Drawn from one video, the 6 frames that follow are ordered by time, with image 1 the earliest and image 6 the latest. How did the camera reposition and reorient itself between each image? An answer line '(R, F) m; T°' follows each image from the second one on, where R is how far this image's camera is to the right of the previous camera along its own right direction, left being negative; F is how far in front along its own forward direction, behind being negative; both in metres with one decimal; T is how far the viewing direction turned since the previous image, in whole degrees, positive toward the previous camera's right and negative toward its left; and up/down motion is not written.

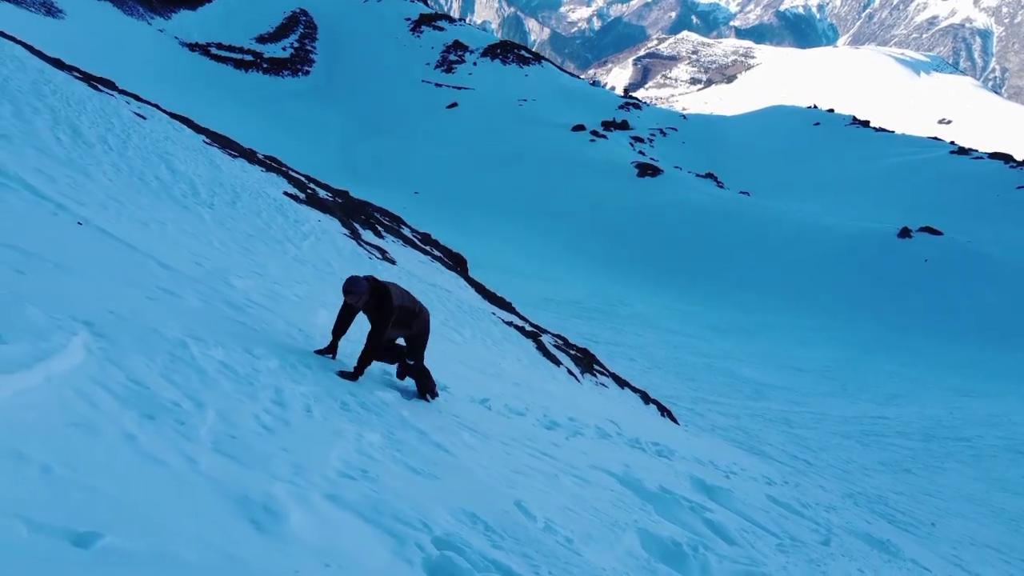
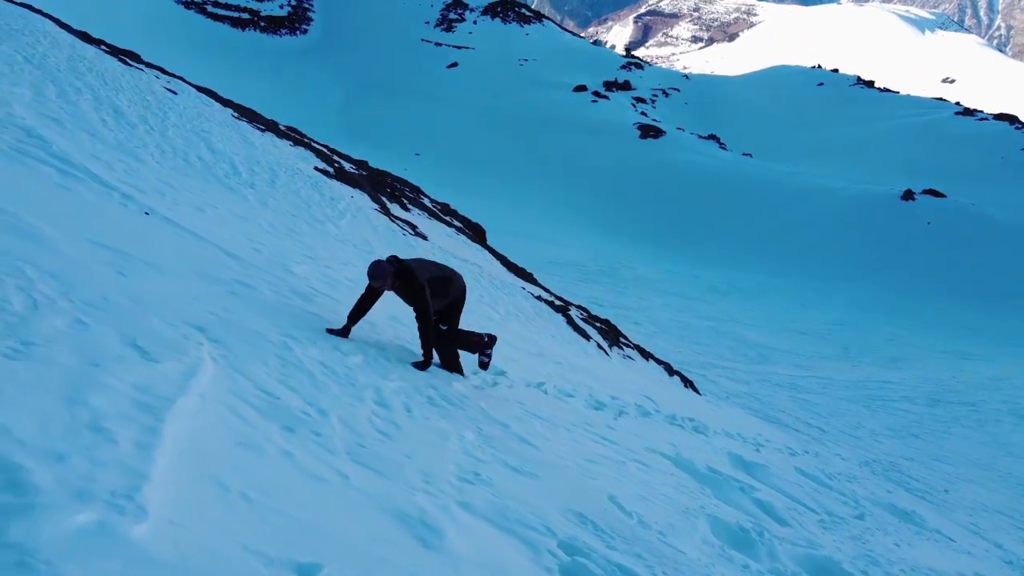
(-0.7, -0.1) m; 0°
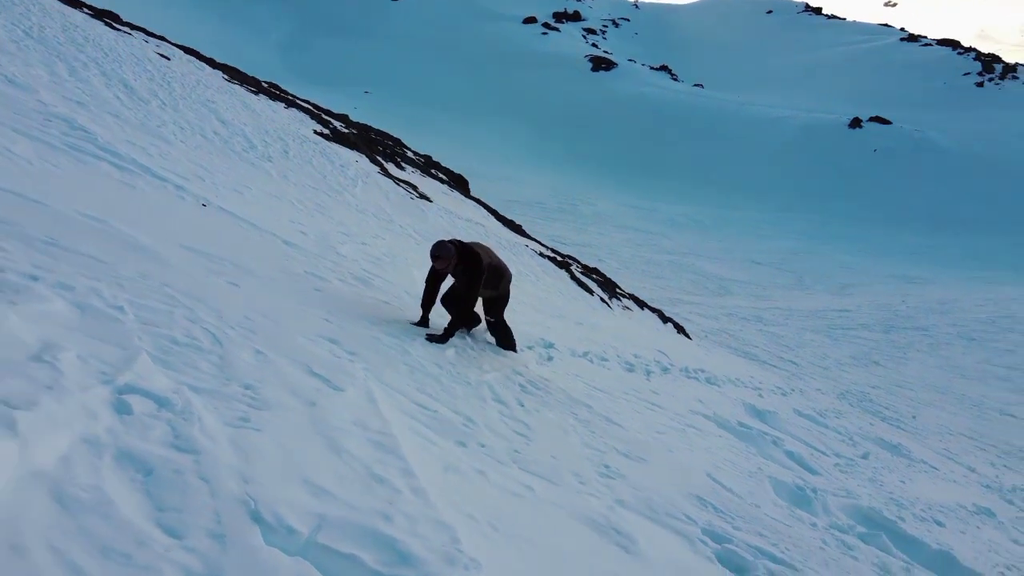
(-1.1, -0.3) m; +3°
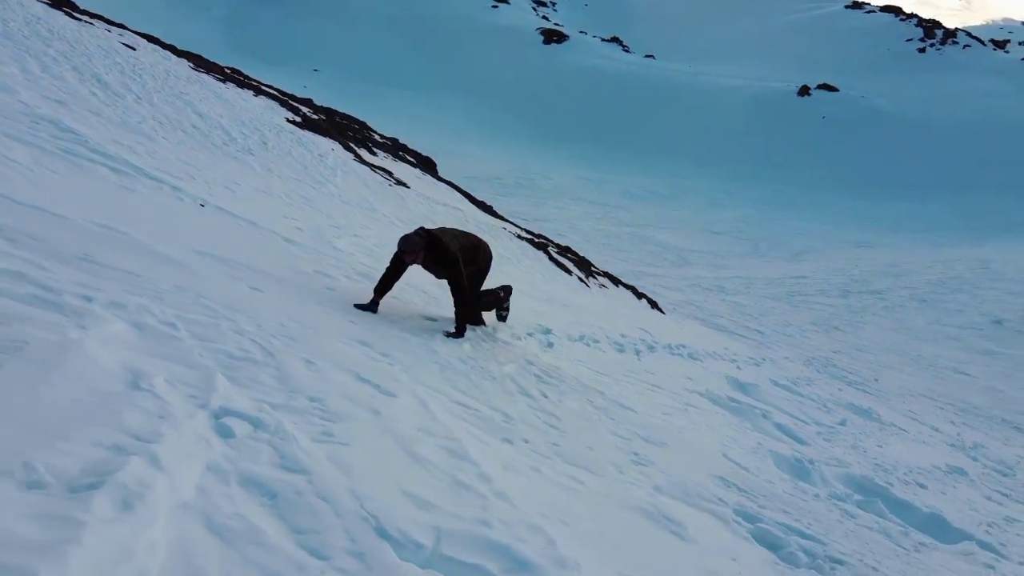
(-0.5, -0.1) m; +3°
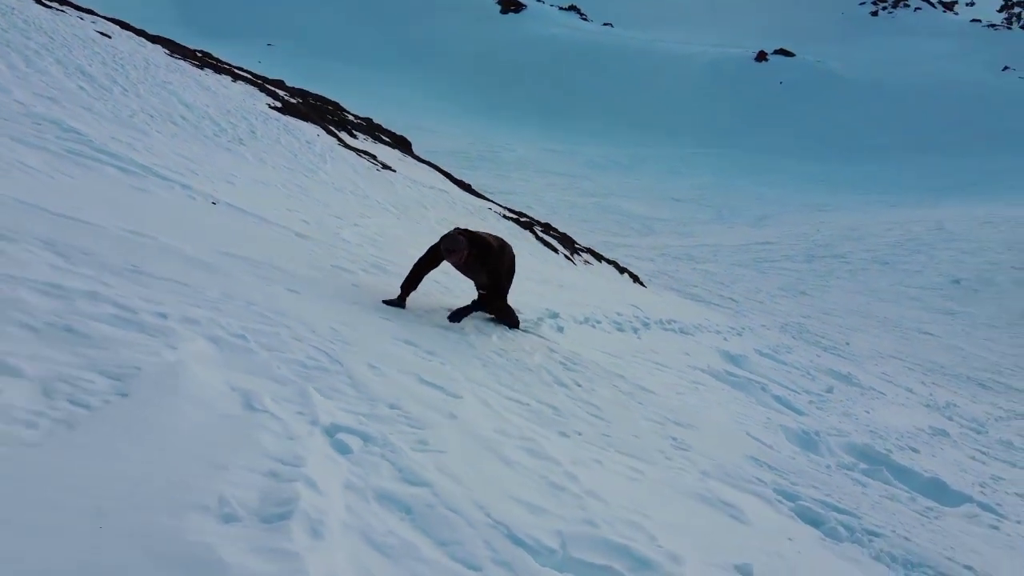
(-0.5, -0.2) m; +3°
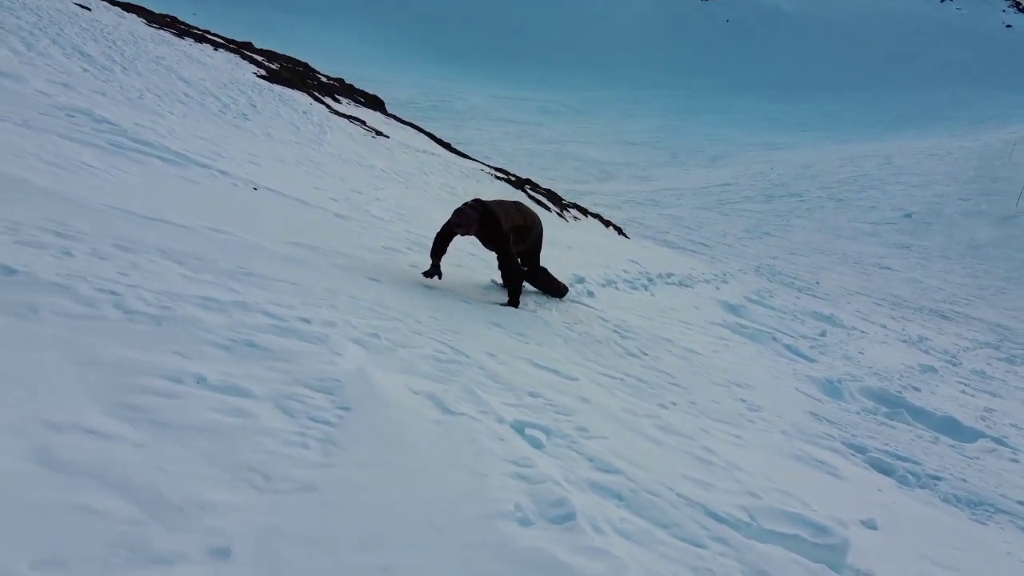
(-0.9, -0.3) m; +3°
